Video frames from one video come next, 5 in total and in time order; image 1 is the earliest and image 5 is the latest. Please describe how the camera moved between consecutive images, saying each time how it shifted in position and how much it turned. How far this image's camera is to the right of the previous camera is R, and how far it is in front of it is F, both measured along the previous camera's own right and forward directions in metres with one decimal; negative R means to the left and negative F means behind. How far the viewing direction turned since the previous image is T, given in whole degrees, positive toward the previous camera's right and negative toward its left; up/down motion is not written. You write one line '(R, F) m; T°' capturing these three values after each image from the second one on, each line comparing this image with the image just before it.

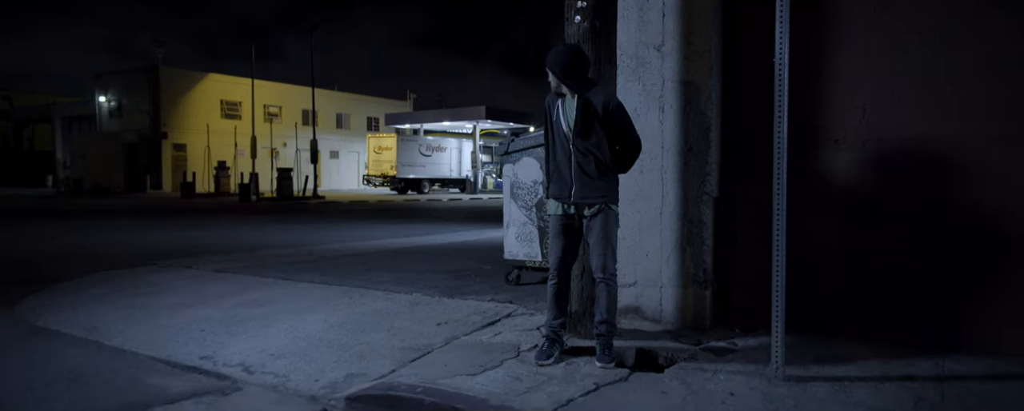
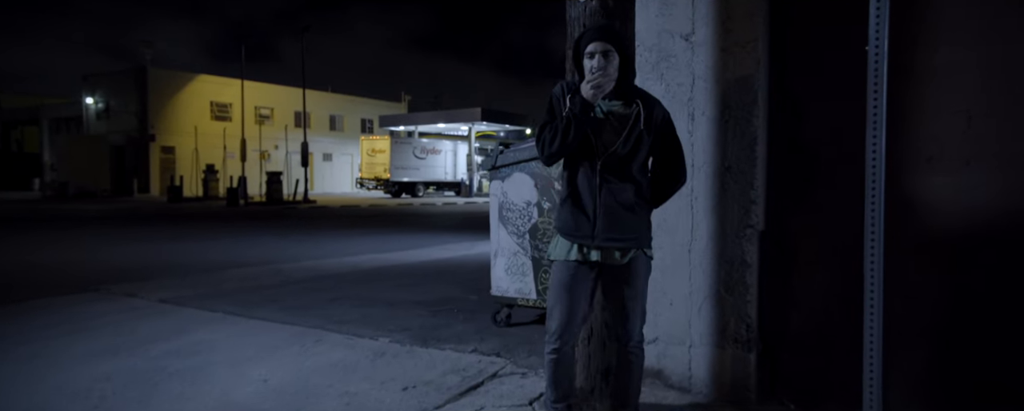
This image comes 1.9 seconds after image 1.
(+0.1, +1.1) m; 0°
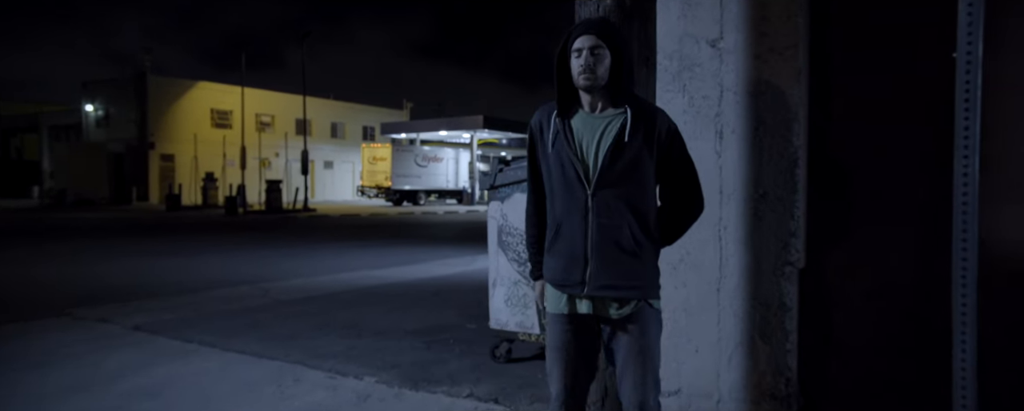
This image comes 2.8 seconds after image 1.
(0.0, +0.5) m; 0°
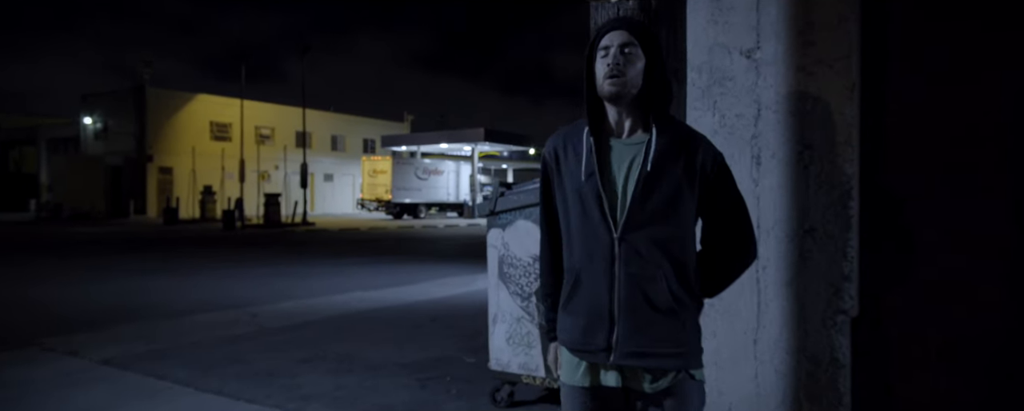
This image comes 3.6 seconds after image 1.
(0.0, +0.4) m; 0°
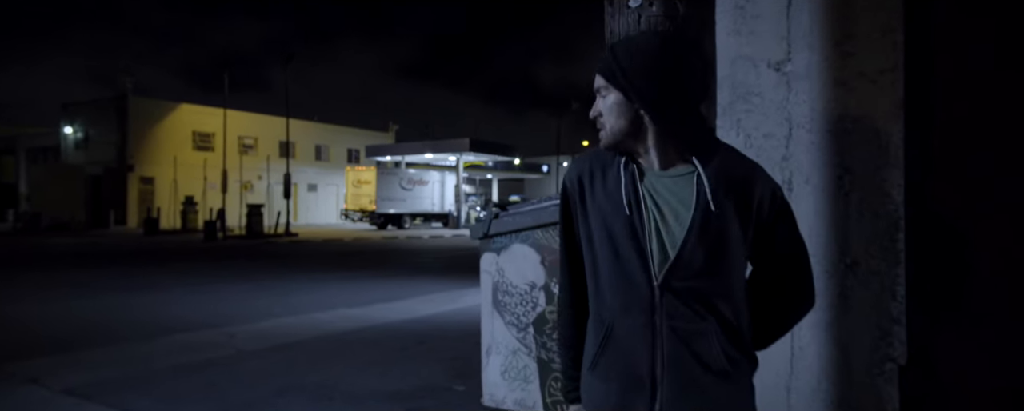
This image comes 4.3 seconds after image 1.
(-0.1, +0.3) m; +1°
